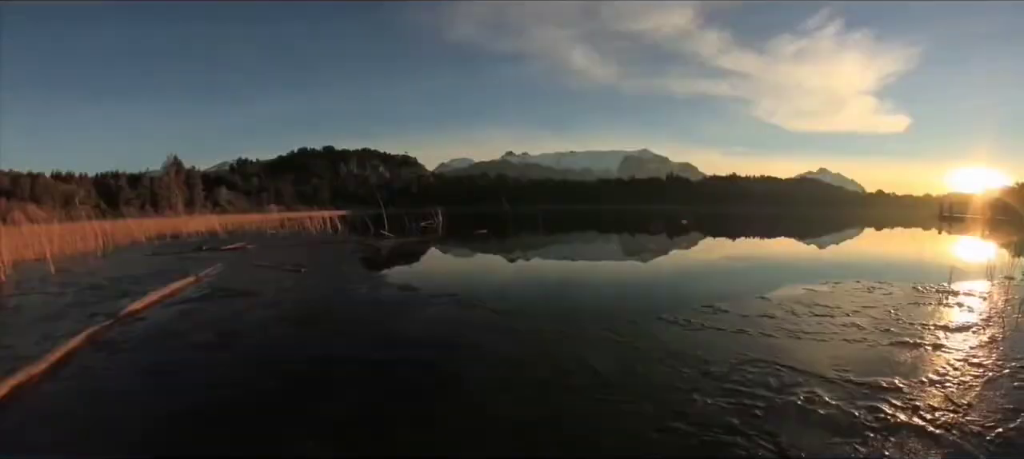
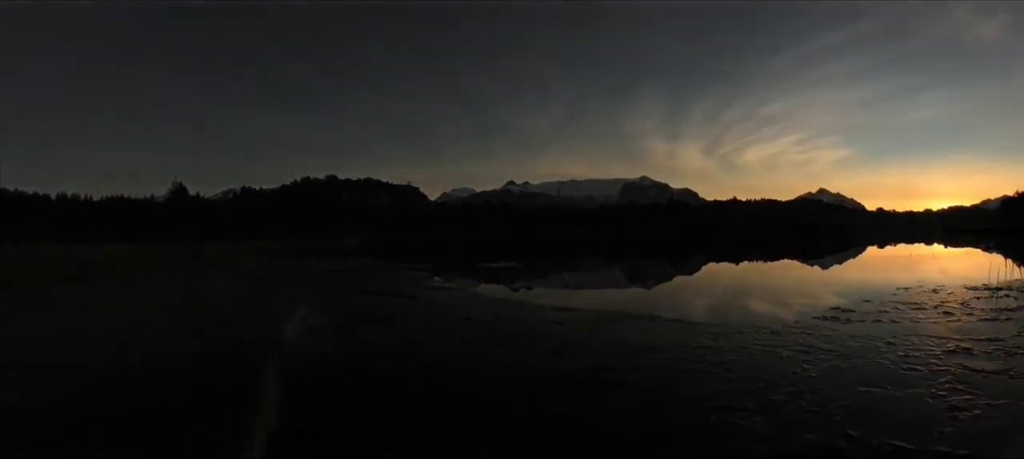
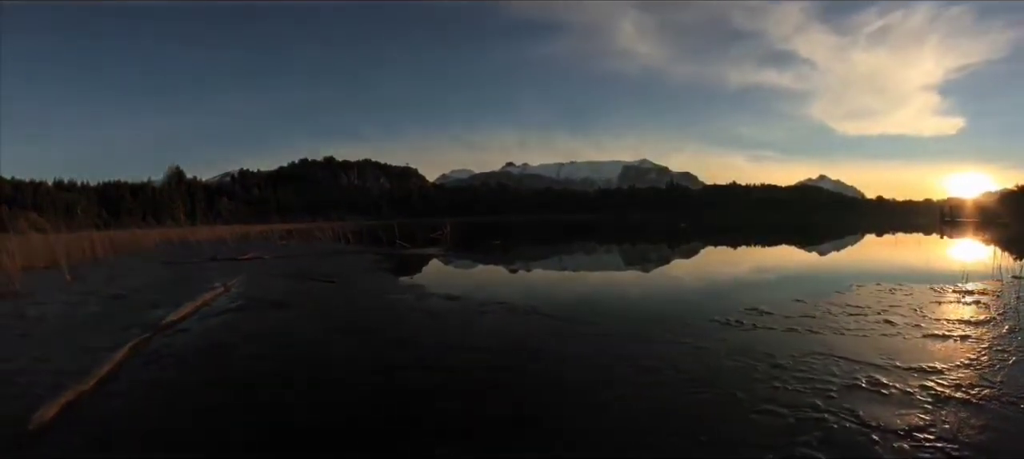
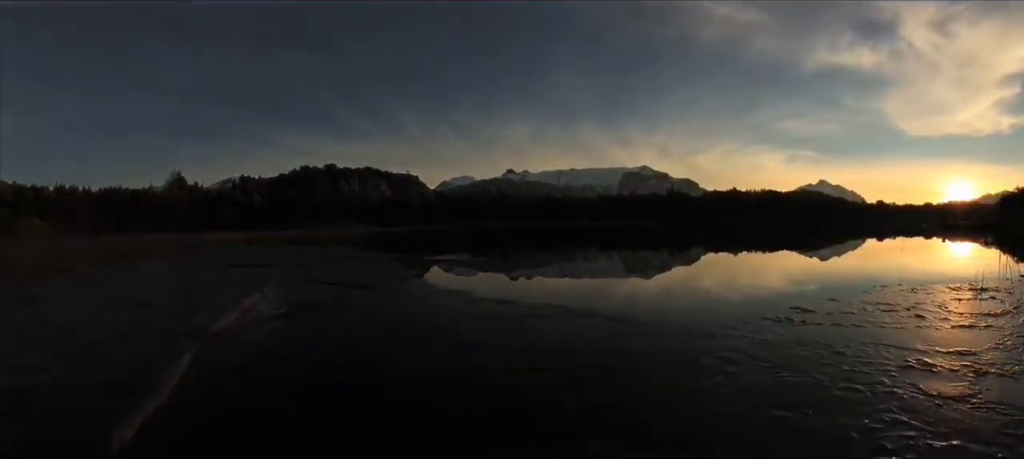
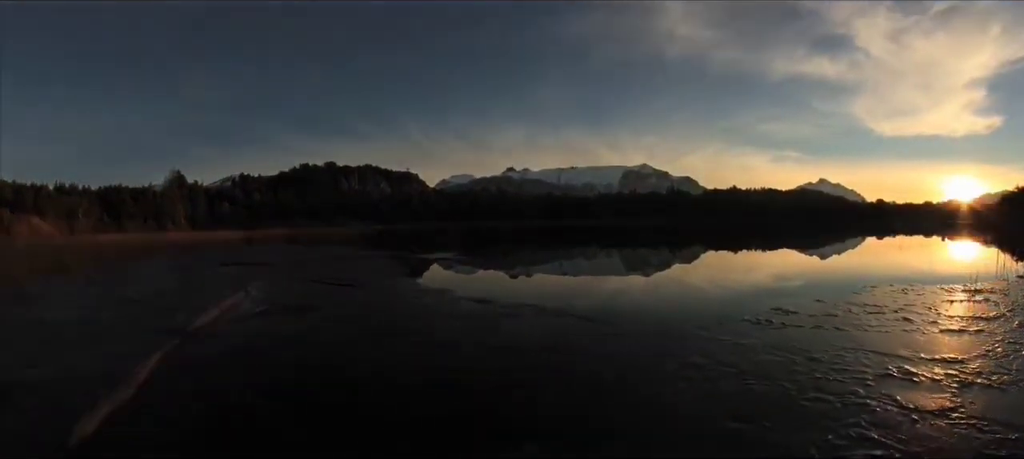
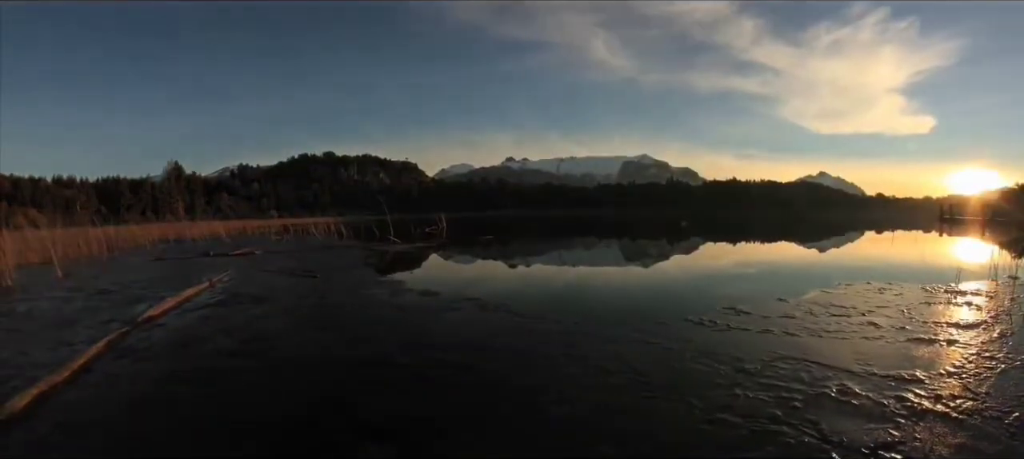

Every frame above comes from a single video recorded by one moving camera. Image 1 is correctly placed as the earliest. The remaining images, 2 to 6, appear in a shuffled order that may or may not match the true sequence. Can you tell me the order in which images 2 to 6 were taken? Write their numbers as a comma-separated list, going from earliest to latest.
6, 3, 5, 4, 2
